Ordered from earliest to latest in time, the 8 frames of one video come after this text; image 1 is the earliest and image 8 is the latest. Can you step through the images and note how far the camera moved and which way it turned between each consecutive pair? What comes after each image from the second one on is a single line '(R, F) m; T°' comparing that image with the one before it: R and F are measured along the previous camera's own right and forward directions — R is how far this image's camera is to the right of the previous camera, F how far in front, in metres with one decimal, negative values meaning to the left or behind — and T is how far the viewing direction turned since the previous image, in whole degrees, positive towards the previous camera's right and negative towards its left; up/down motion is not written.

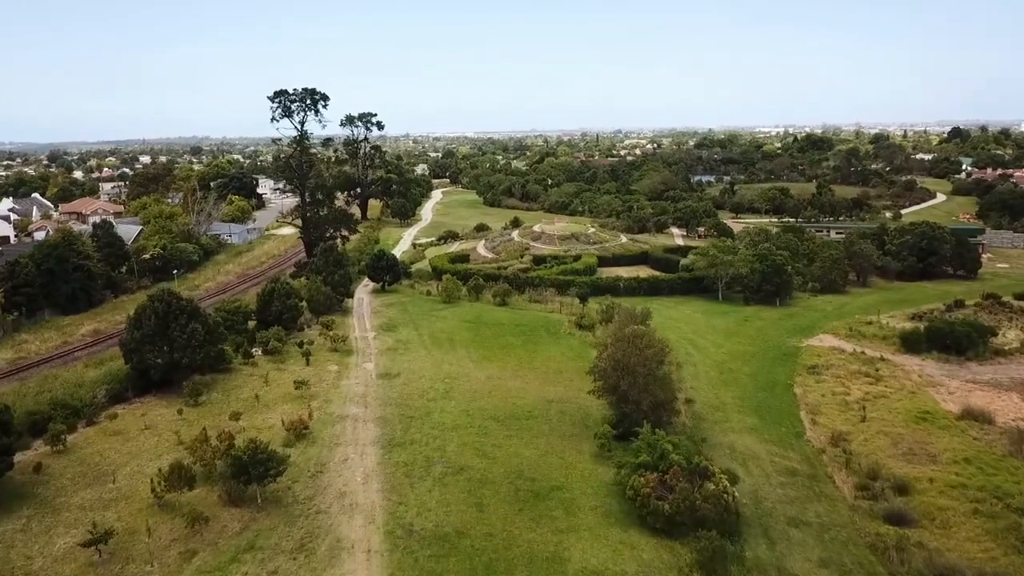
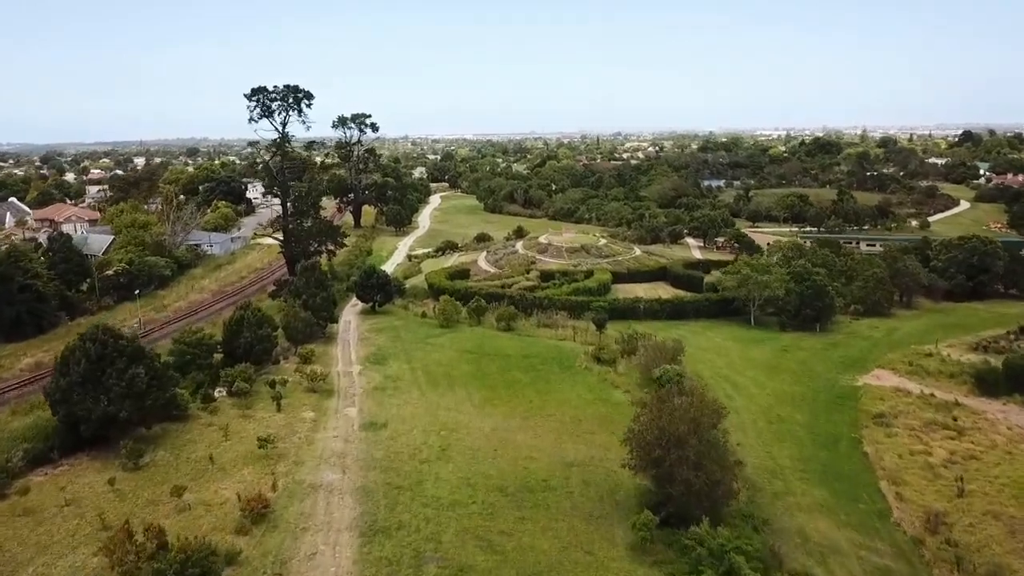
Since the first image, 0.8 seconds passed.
(-0.4, +5.6) m; 0°
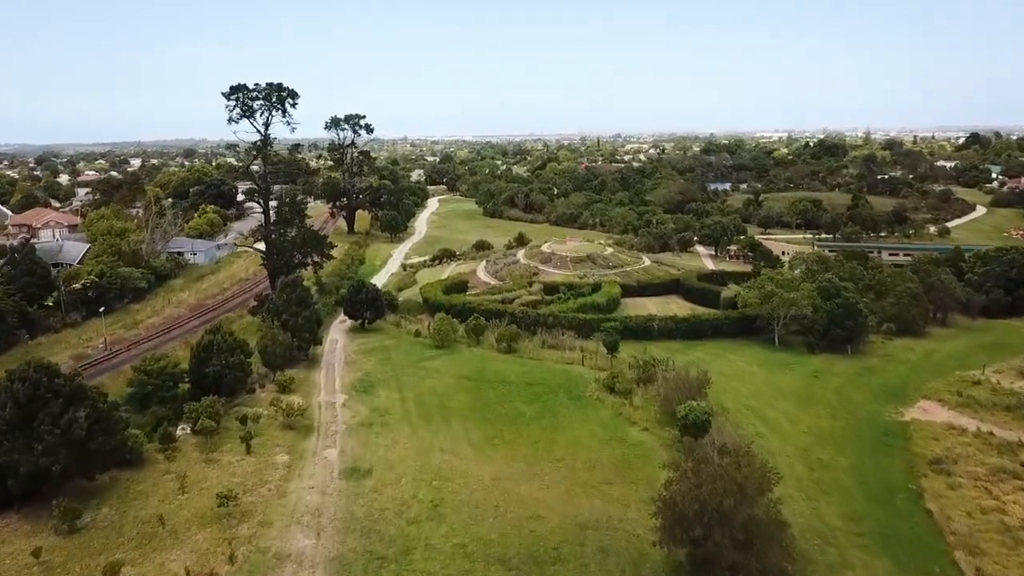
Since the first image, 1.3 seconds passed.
(-0.1, +3.8) m; 0°
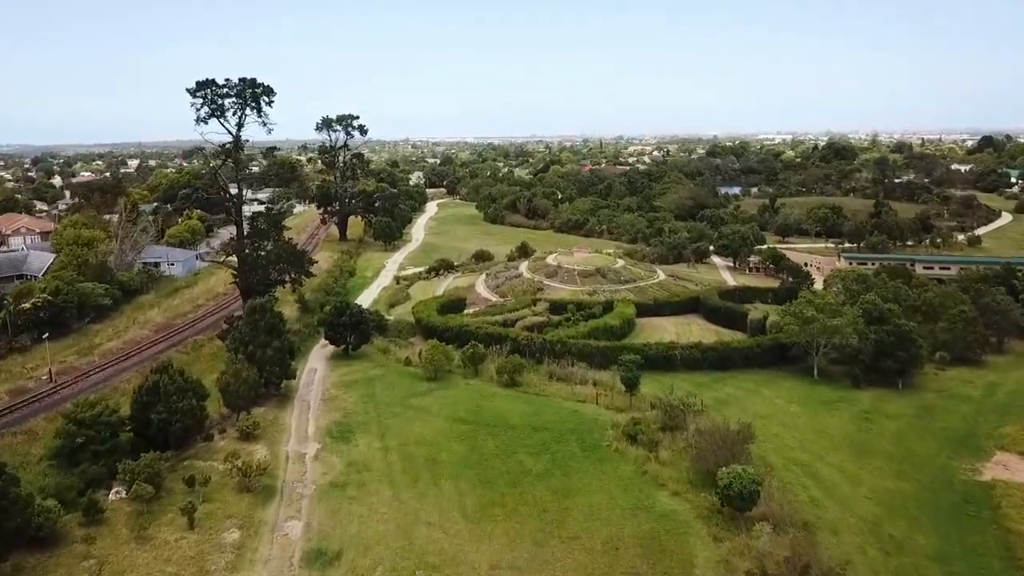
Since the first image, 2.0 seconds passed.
(-0.1, +4.9) m; 0°
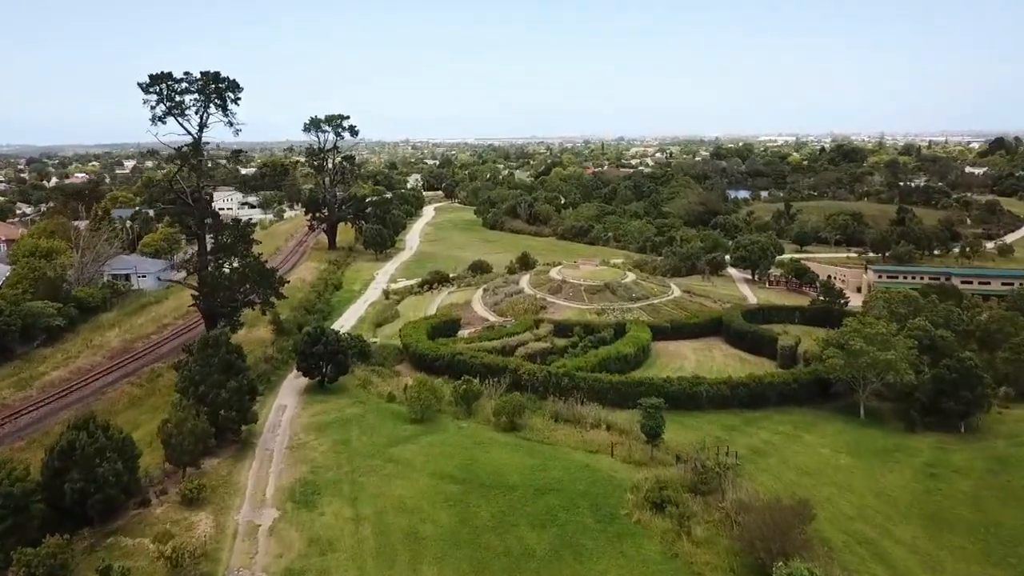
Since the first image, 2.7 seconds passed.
(0.0, +4.8) m; 0°
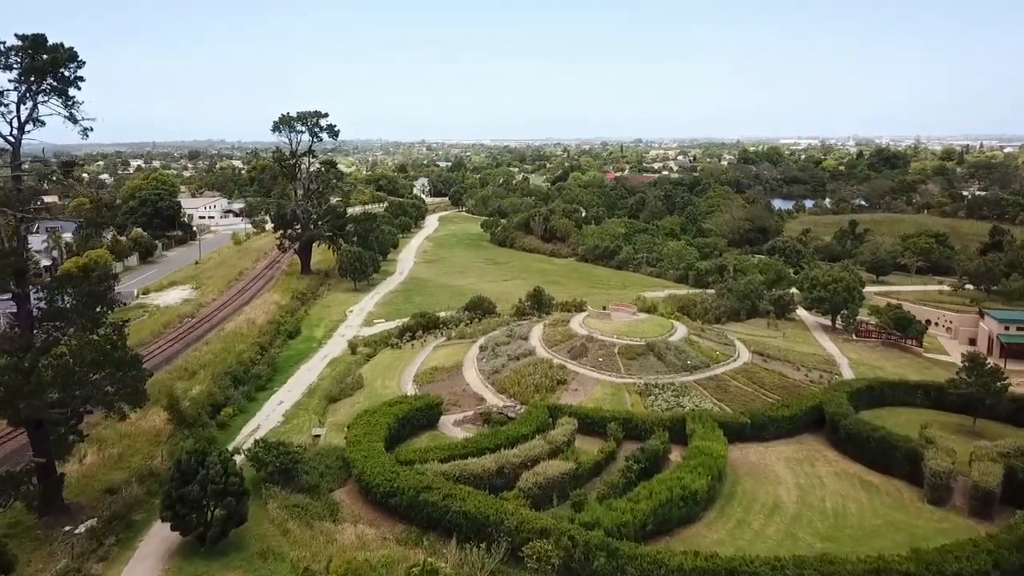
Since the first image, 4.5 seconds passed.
(+0.4, +13.0) m; -1°
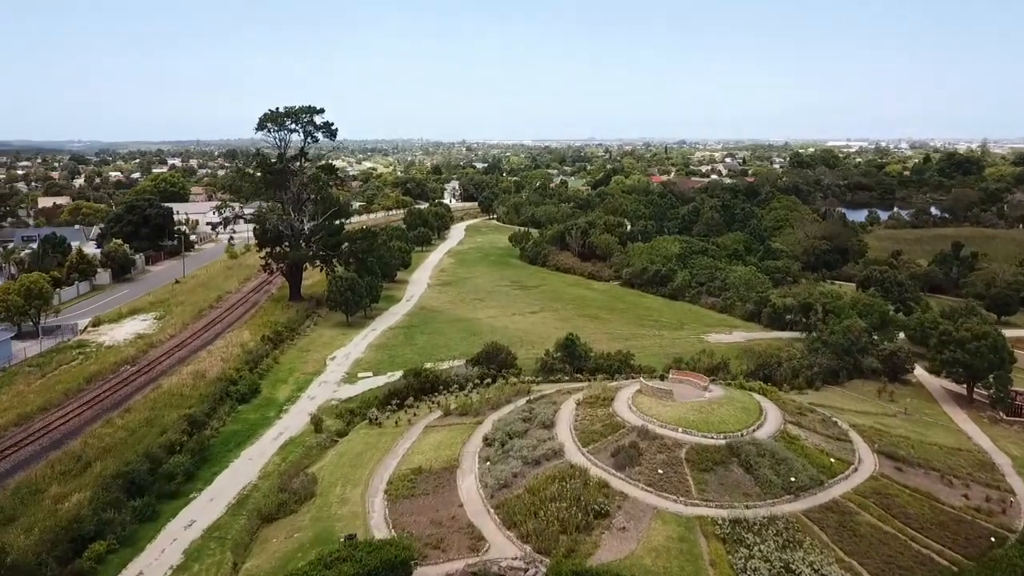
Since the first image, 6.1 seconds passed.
(+0.6, +10.7) m; -3°
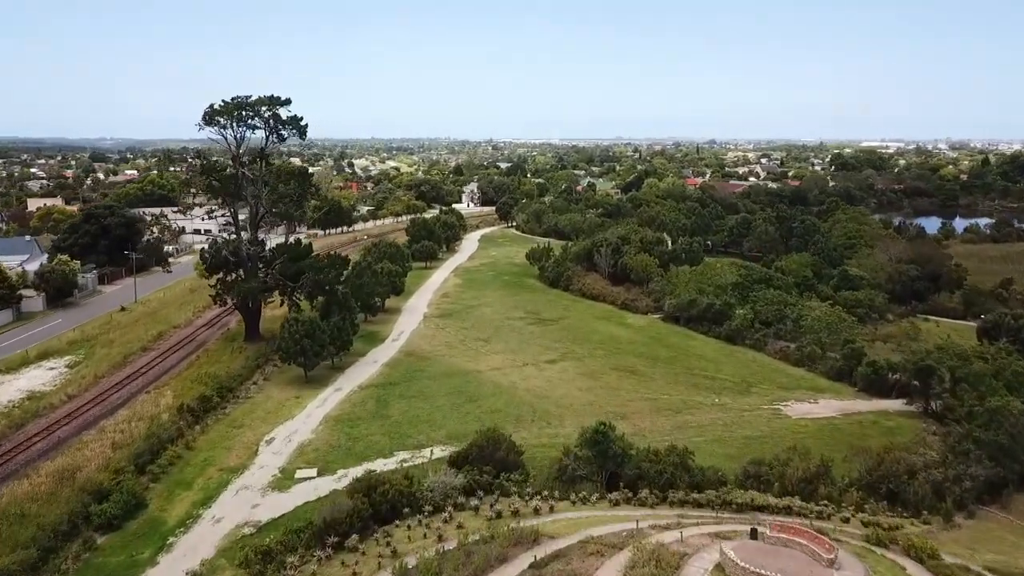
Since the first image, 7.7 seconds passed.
(+0.6, +11.0) m; -2°
